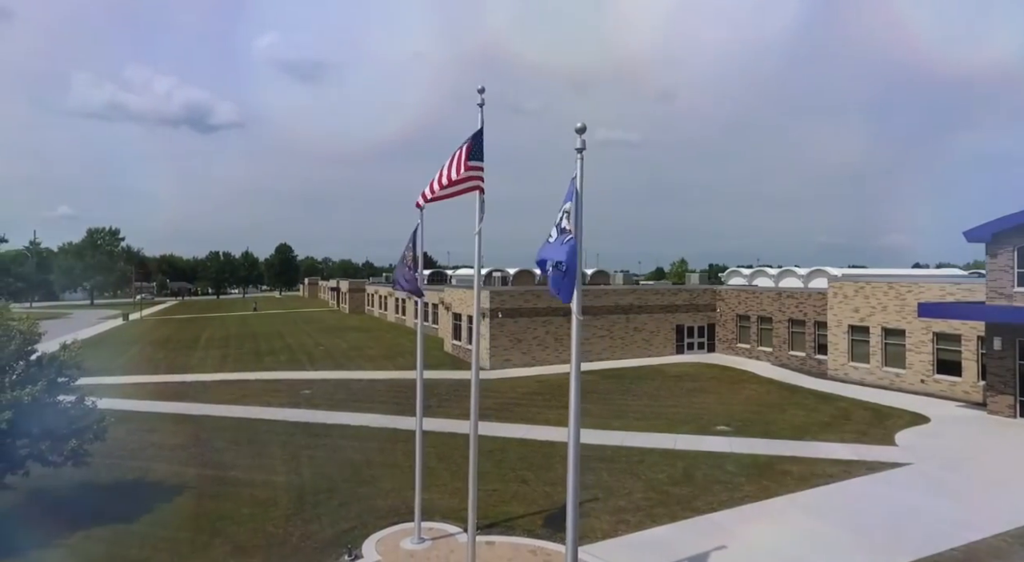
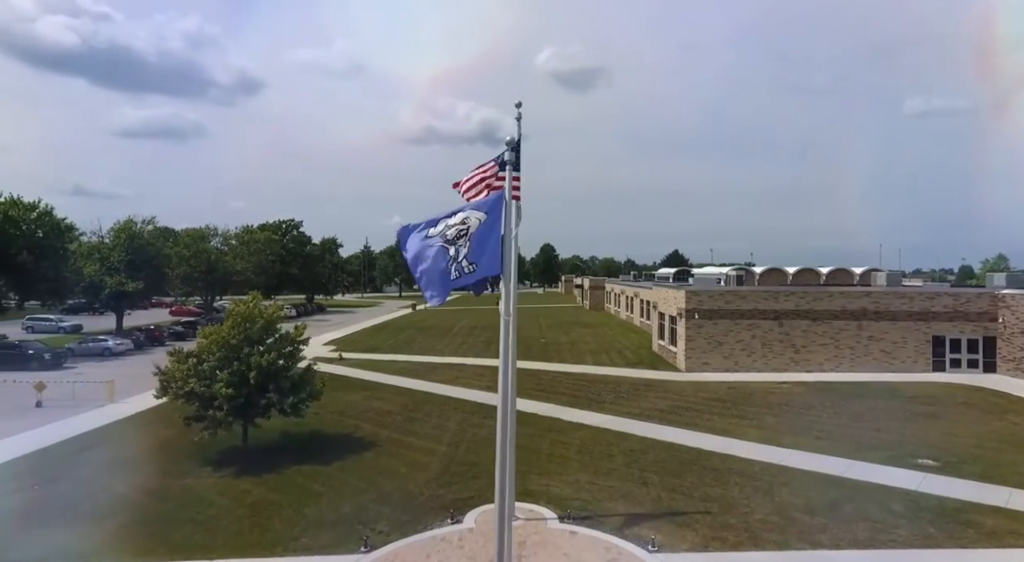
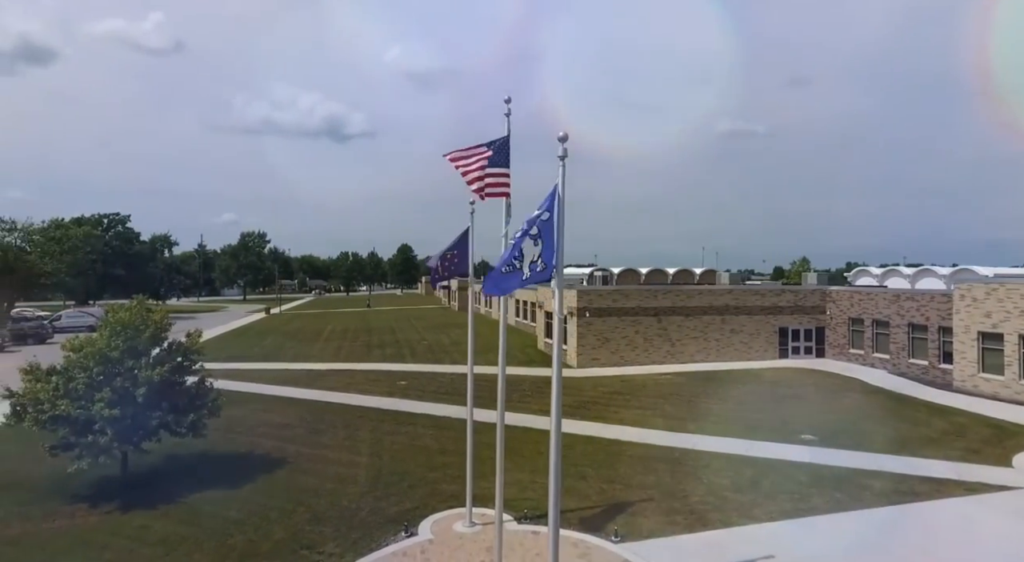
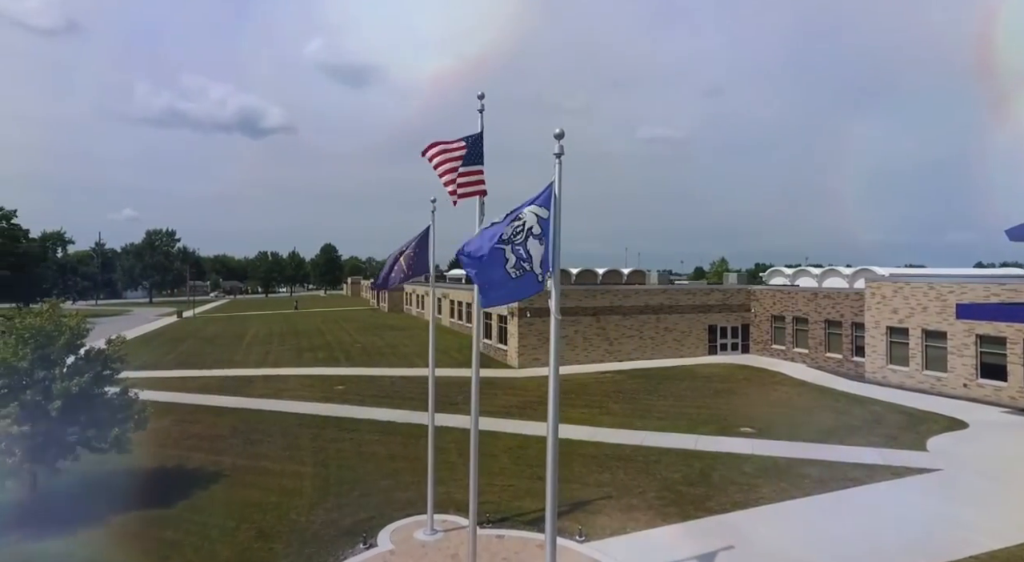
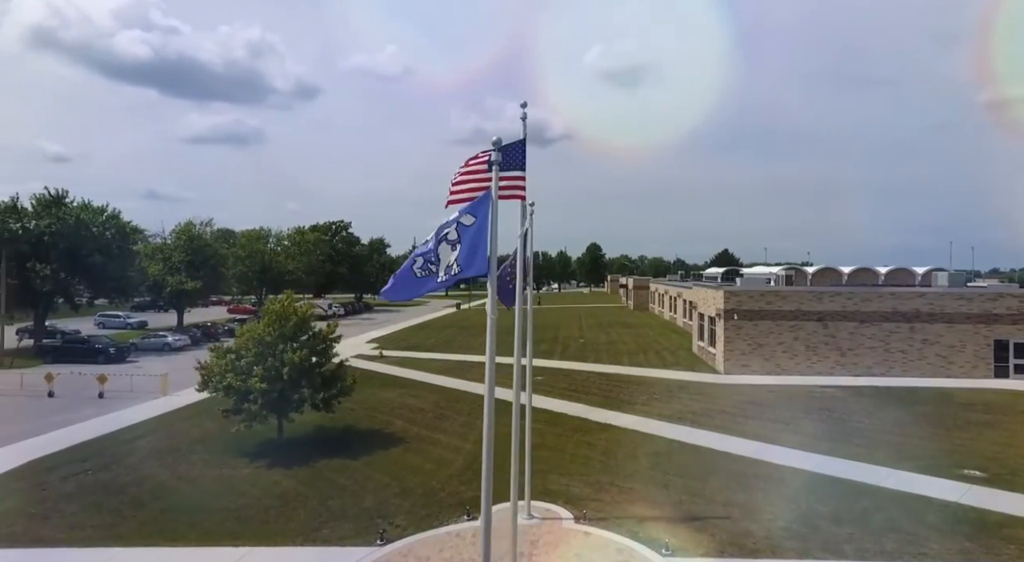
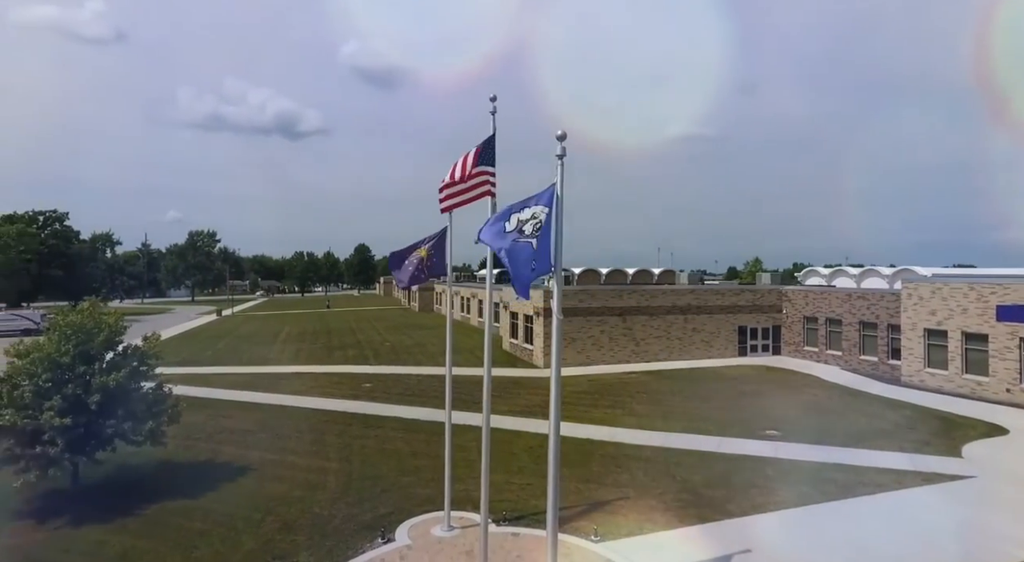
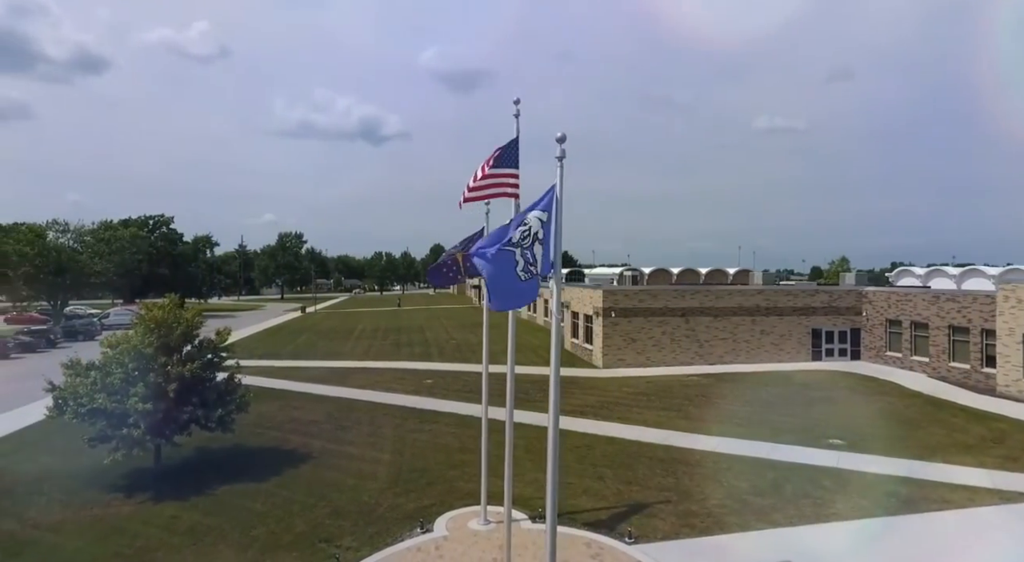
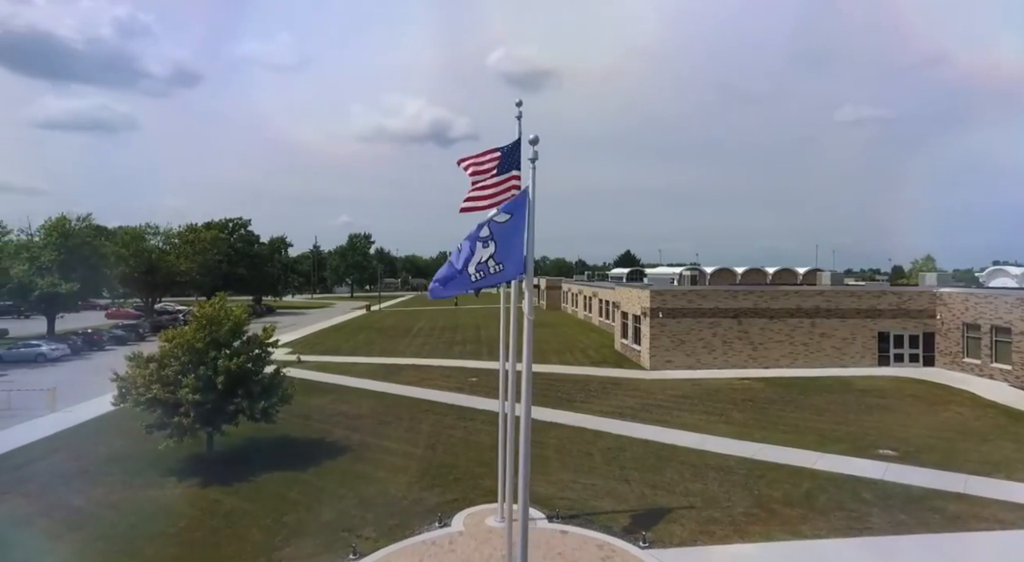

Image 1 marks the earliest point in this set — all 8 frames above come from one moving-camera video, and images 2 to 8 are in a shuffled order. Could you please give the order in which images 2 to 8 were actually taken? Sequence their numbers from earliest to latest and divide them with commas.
4, 6, 3, 7, 8, 2, 5
